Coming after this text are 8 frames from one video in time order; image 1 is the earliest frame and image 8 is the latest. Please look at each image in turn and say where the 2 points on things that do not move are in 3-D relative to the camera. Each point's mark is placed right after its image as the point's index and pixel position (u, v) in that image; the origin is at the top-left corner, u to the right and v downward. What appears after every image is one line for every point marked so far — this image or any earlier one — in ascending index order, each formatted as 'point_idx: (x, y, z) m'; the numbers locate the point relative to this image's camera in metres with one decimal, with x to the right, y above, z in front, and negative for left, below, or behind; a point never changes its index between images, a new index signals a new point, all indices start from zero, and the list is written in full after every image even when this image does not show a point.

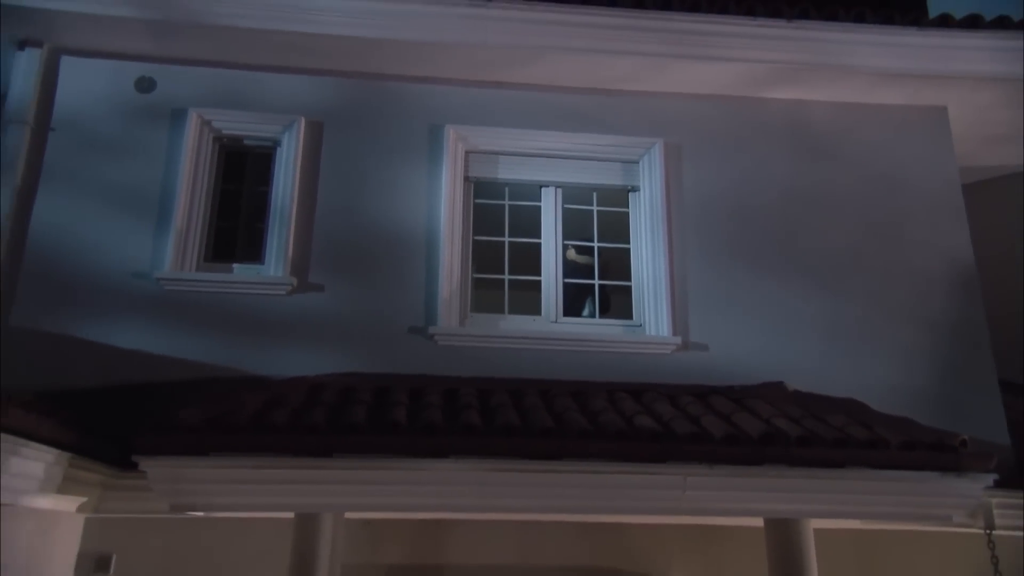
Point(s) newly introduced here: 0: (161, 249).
0: (-2.8, +0.3, +5.6) m
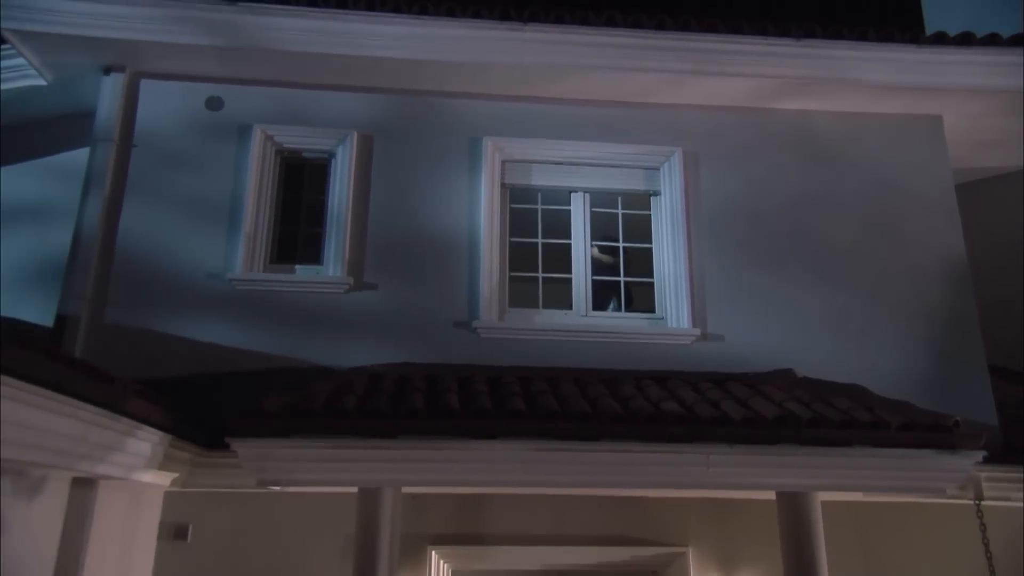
0: (-2.5, +0.3, +6.2) m
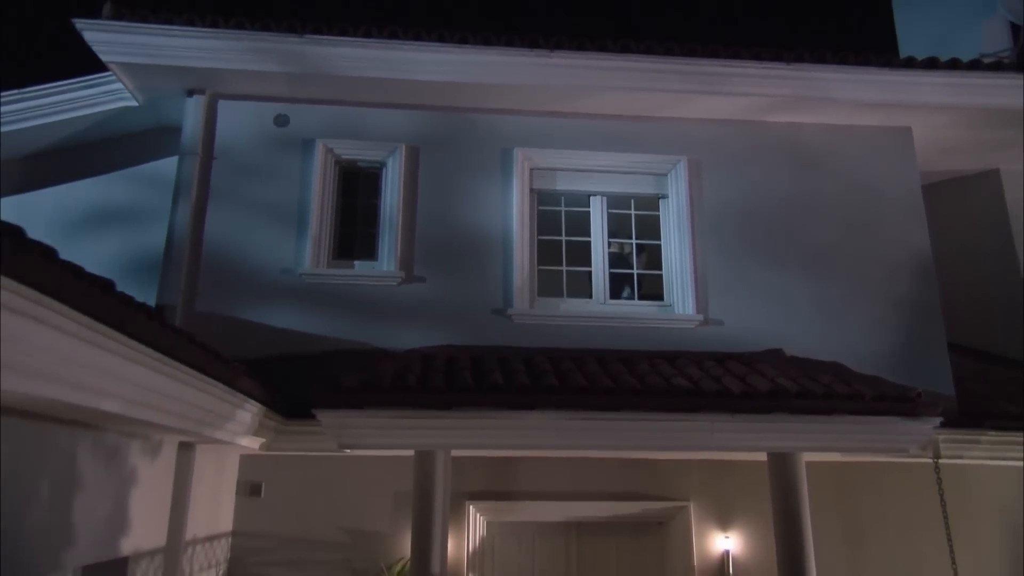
0: (-2.2, +0.4, +7.2) m
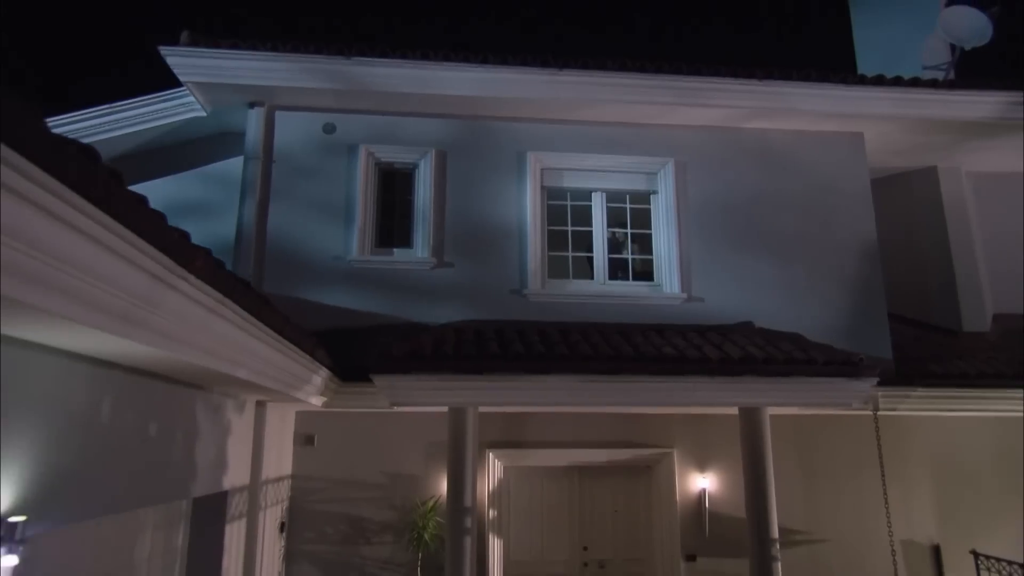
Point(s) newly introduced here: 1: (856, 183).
0: (-2.0, +0.6, +8.5) m
1: (+4.6, +1.4, +9.3) m
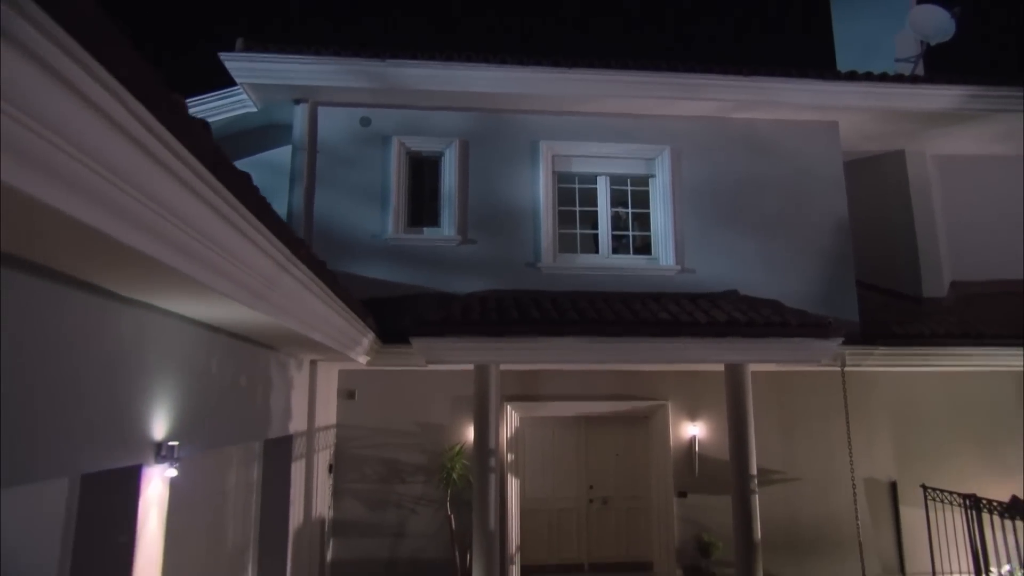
0: (-1.8, +0.9, +9.8) m
1: (+4.8, +1.8, +10.5) m
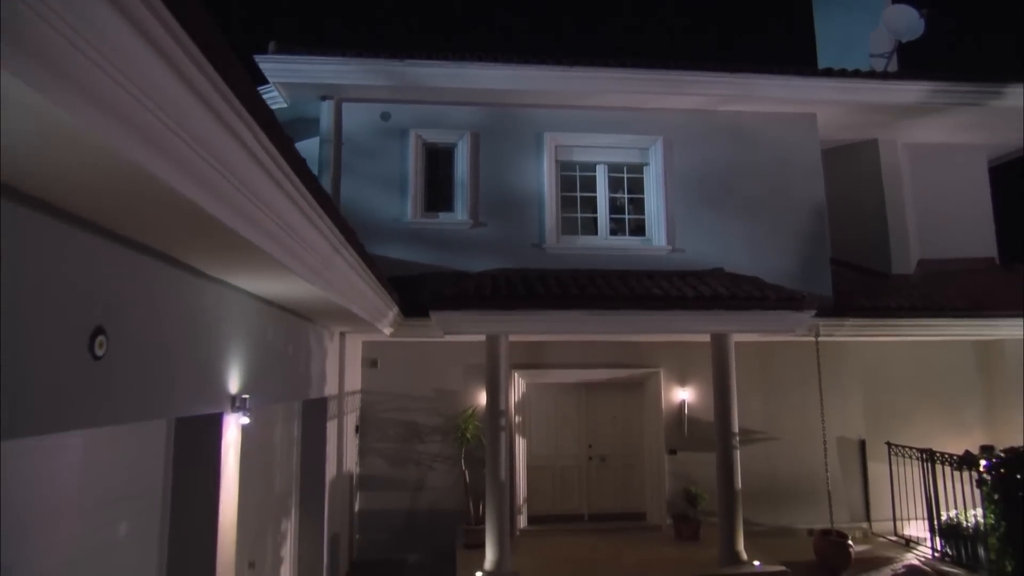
0: (-1.7, +1.3, +10.8) m
1: (+4.9, +2.2, +11.5) m
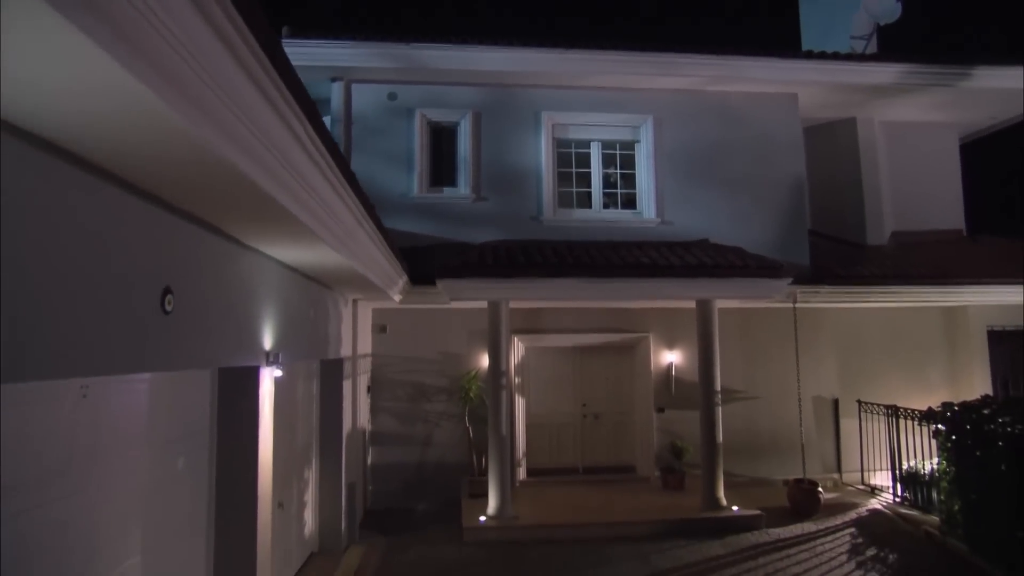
0: (-1.7, +1.8, +11.5) m
1: (+4.9, +2.7, +12.2) m
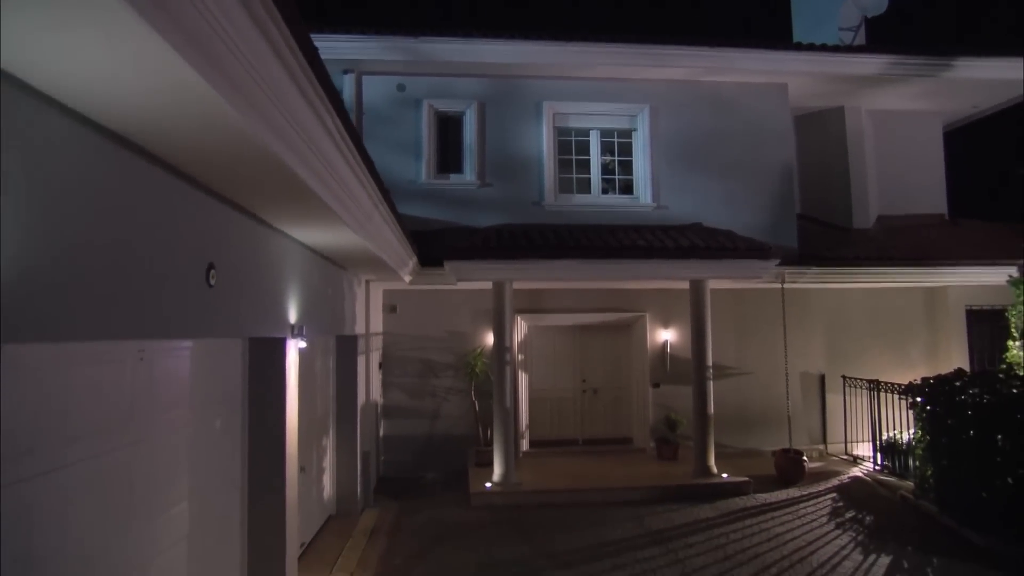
0: (-1.6, +2.1, +12.2) m
1: (+5.0, +3.1, +12.8) m
